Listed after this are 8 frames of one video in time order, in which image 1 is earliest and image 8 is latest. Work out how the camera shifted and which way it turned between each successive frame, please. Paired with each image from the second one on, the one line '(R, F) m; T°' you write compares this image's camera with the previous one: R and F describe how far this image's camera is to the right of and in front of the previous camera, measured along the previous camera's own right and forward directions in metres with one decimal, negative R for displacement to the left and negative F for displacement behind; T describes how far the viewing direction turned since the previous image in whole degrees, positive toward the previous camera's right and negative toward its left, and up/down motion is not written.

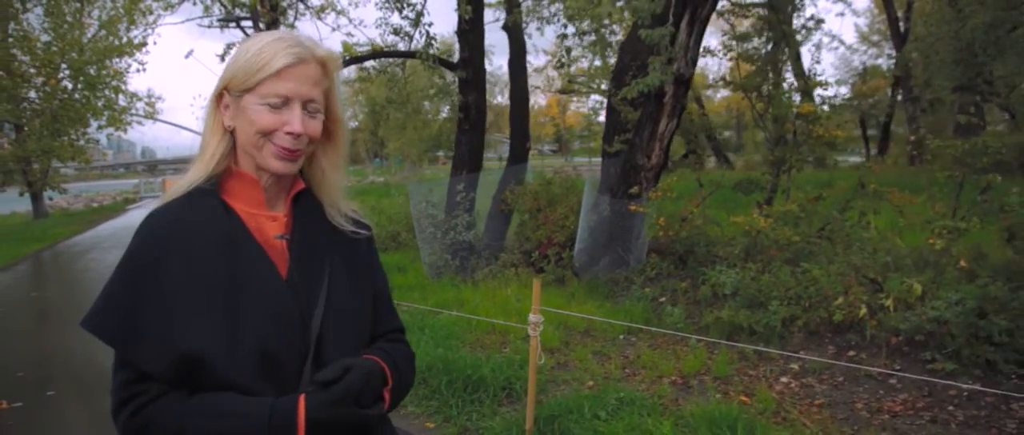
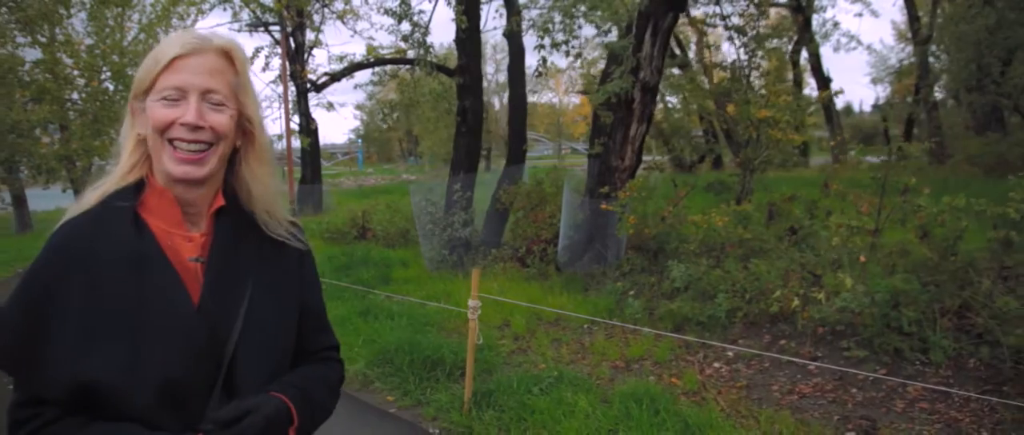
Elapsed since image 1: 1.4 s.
(+0.6, -0.6) m; -3°
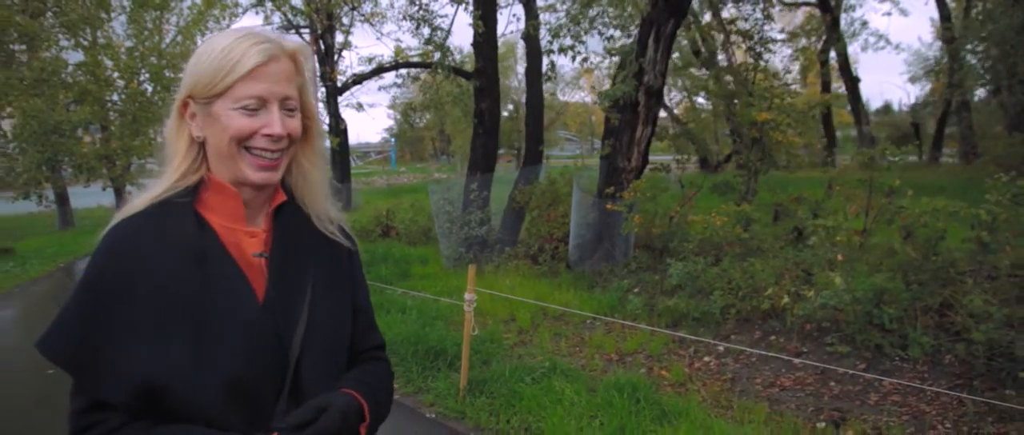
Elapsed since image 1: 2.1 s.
(+0.3, -0.3) m; -2°
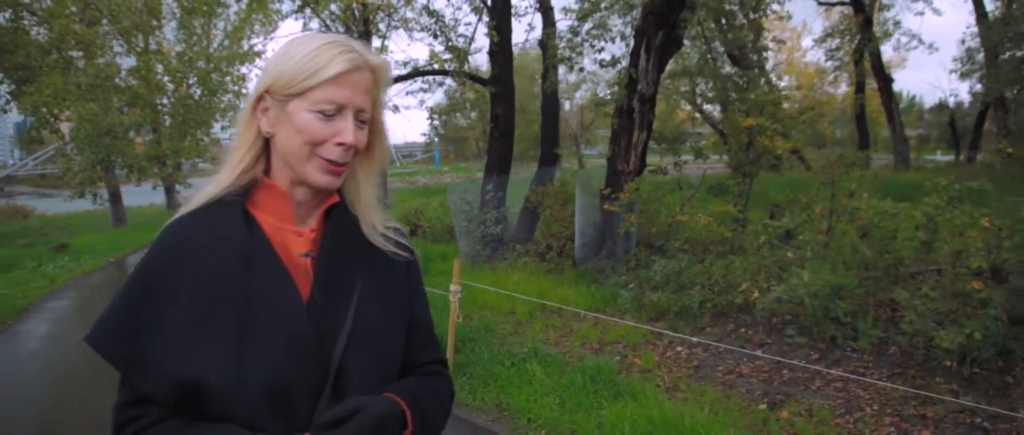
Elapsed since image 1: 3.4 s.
(+0.5, -0.6) m; -3°
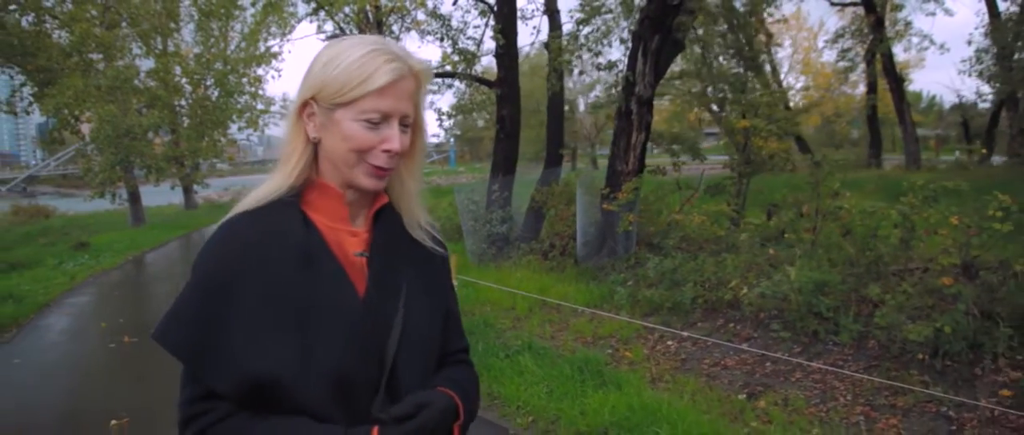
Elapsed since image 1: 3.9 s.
(+0.2, -0.3) m; -1°
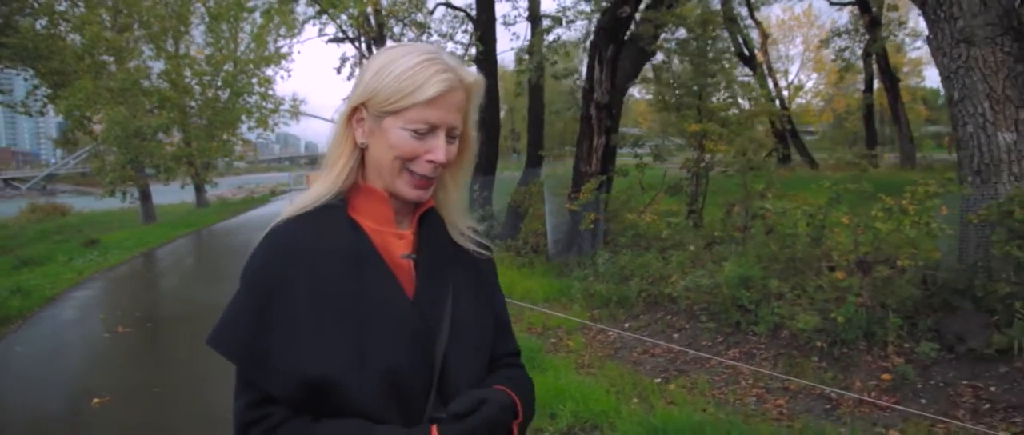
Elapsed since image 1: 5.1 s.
(+0.6, -0.6) m; -1°
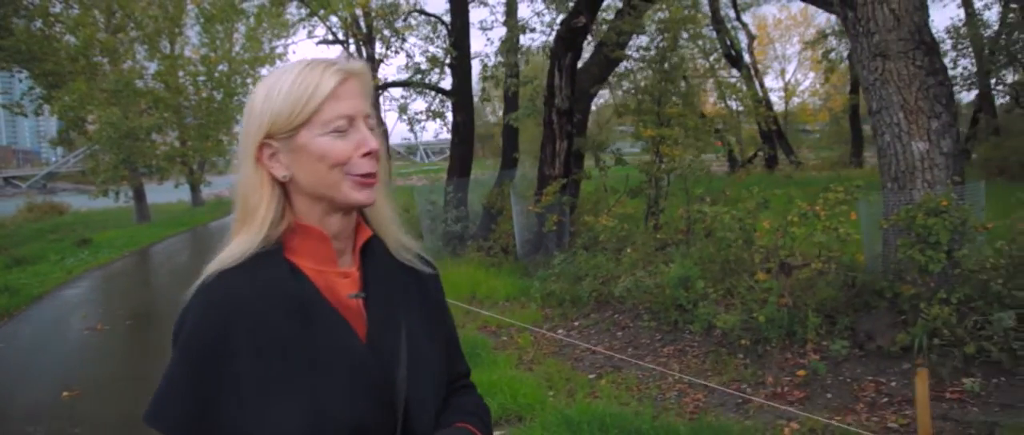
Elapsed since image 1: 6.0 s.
(+0.5, -0.3) m; 0°
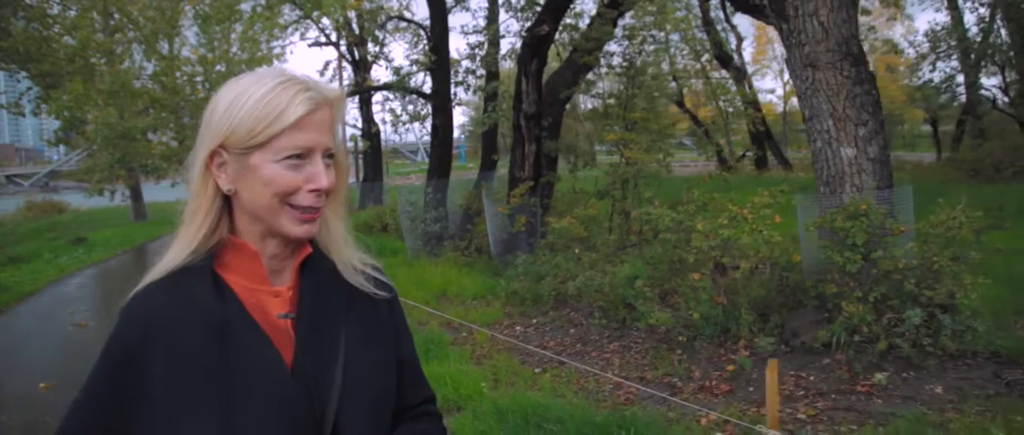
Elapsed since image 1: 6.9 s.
(+0.4, -0.3) m; 0°
